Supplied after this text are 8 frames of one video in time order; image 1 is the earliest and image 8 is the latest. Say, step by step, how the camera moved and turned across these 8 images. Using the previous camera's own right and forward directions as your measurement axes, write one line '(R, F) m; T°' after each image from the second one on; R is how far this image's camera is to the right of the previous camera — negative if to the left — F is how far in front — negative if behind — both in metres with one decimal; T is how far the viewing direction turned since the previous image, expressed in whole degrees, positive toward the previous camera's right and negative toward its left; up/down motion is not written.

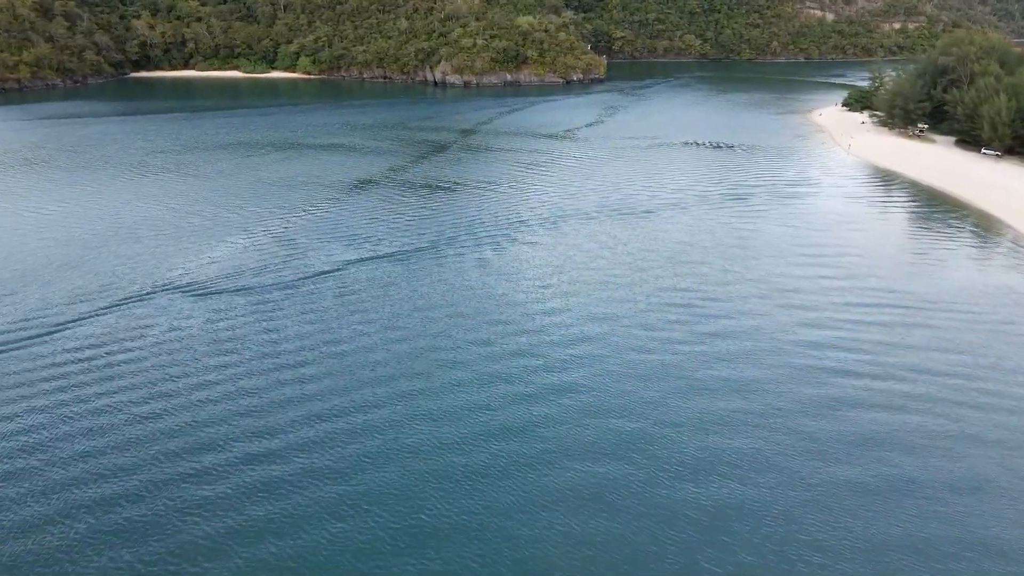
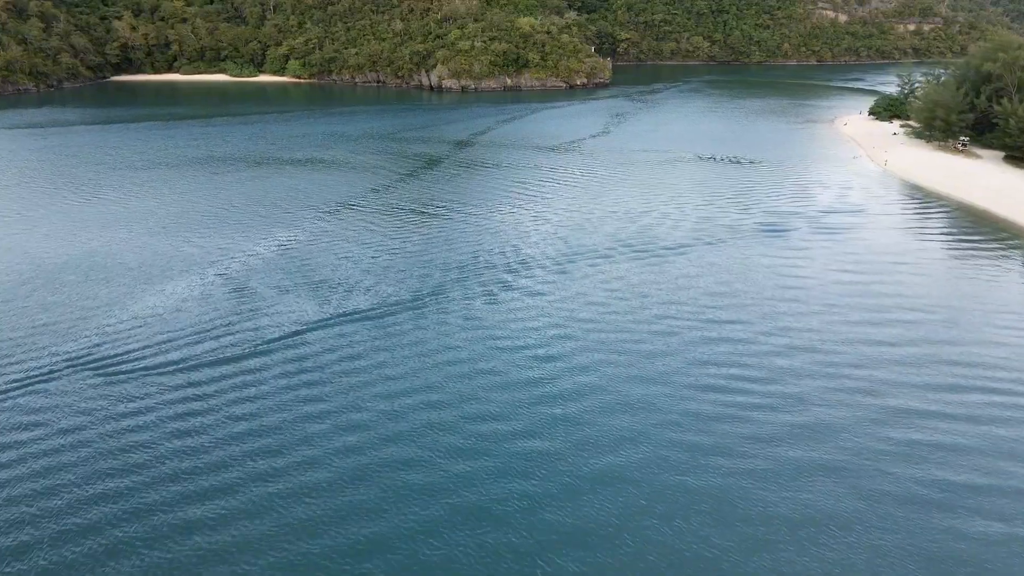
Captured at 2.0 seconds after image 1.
(0.0, +4.2) m; 0°
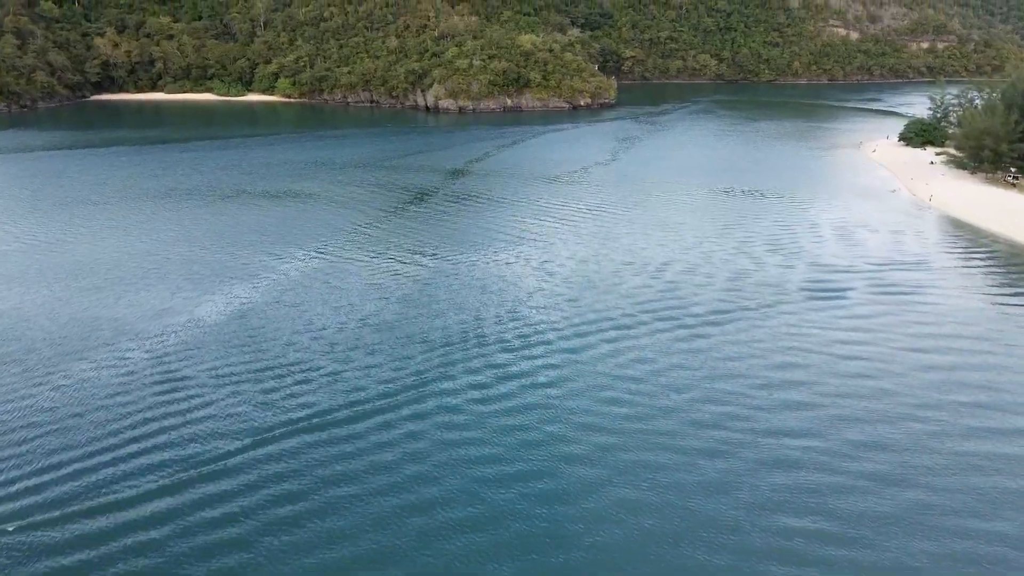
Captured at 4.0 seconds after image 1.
(0.0, +4.2) m; 0°
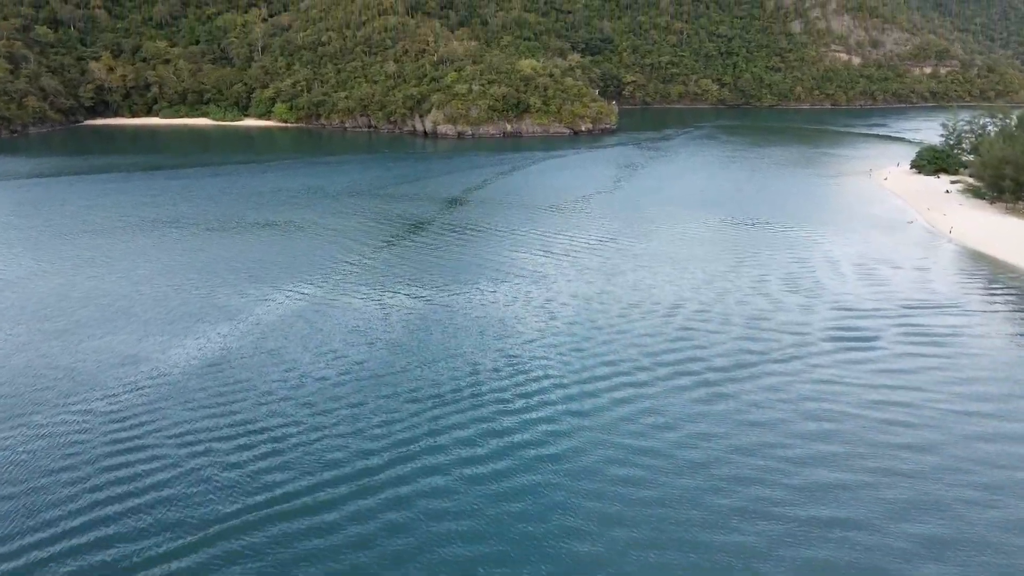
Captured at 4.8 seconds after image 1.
(0.0, +1.7) m; 0°
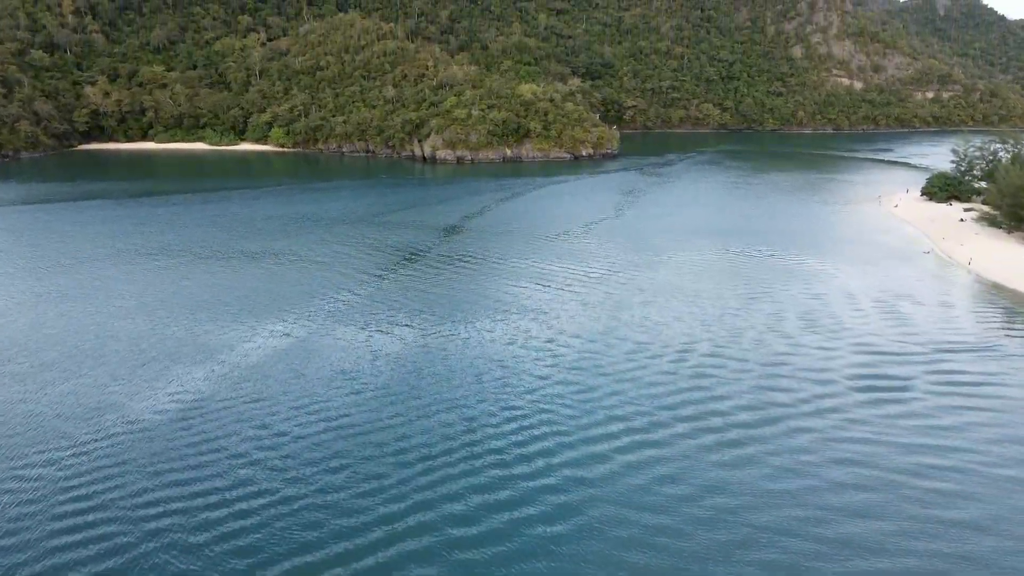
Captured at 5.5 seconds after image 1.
(0.0, +1.5) m; 0°
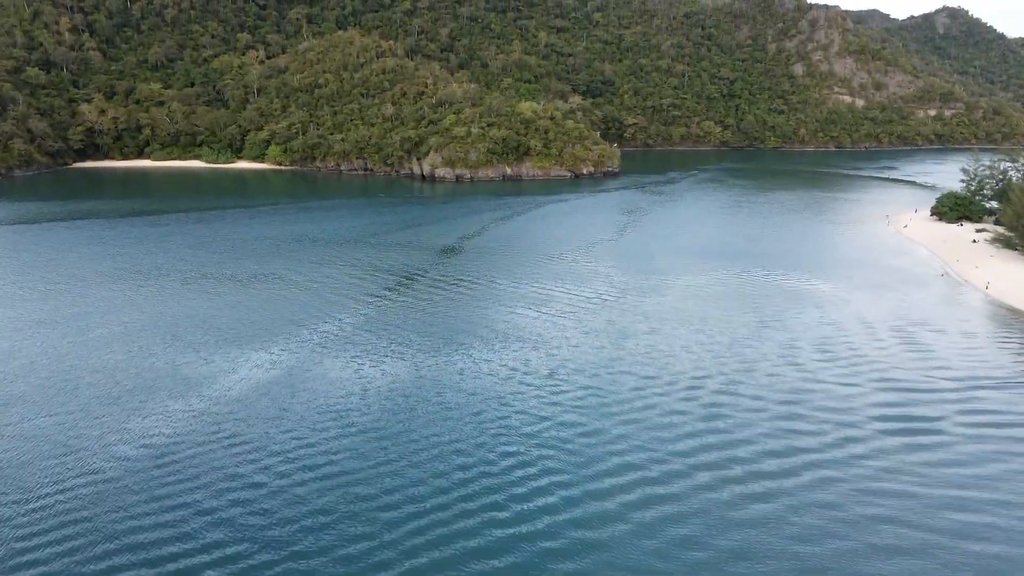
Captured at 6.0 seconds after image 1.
(0.0, +1.2) m; 0°
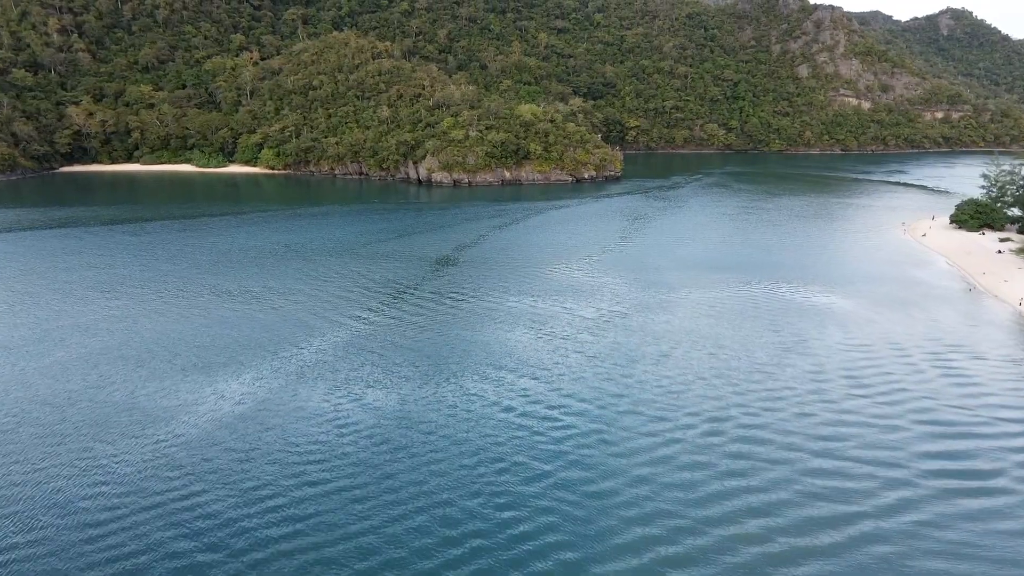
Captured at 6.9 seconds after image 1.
(+0.1, +2.1) m; 0°
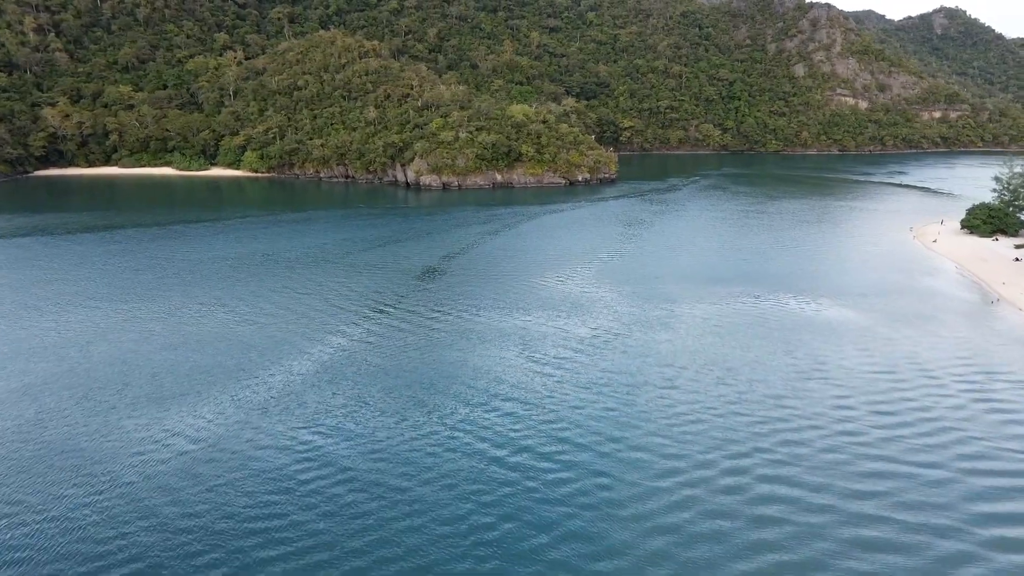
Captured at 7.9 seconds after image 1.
(+0.1, +2.1) m; +1°
